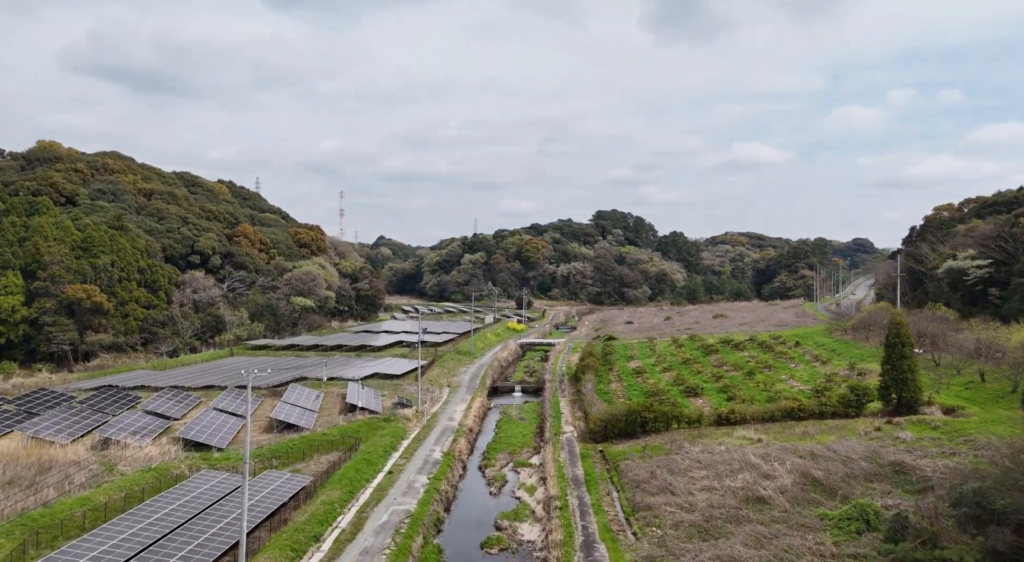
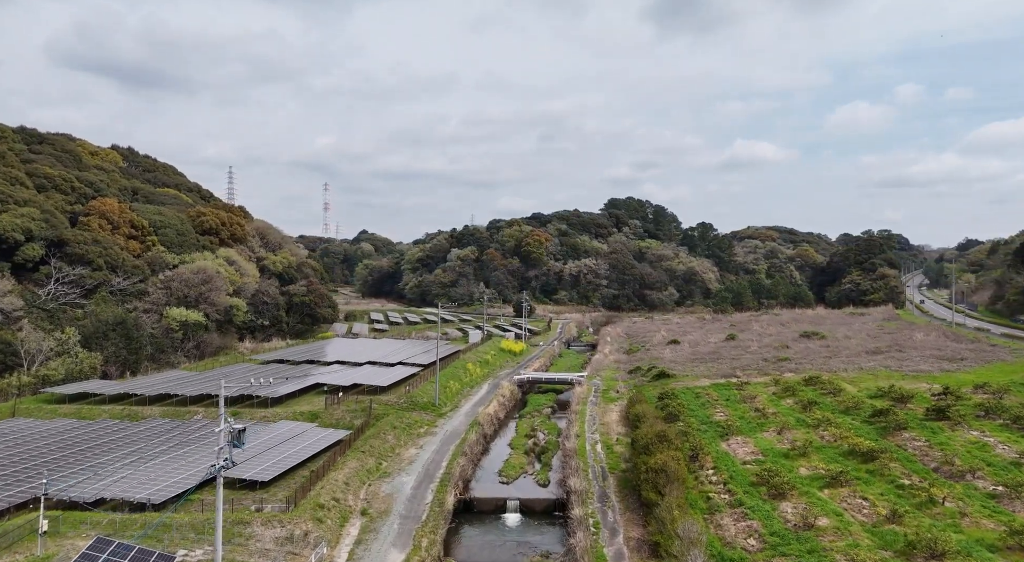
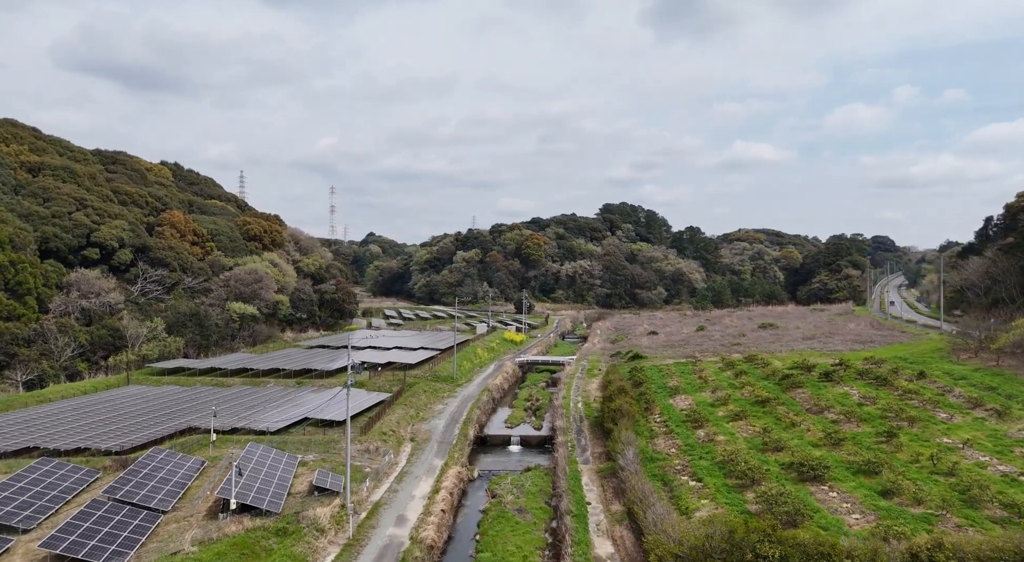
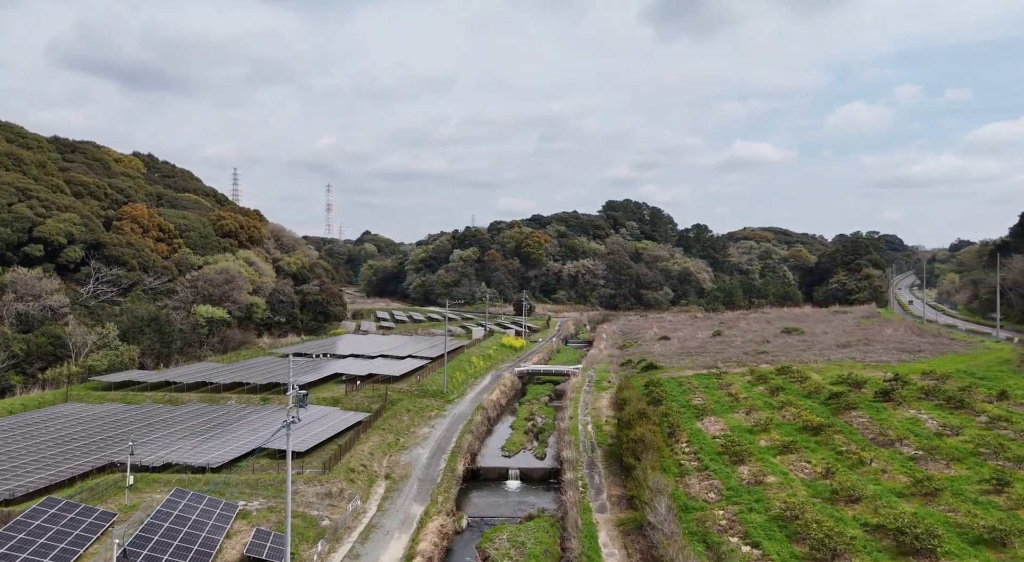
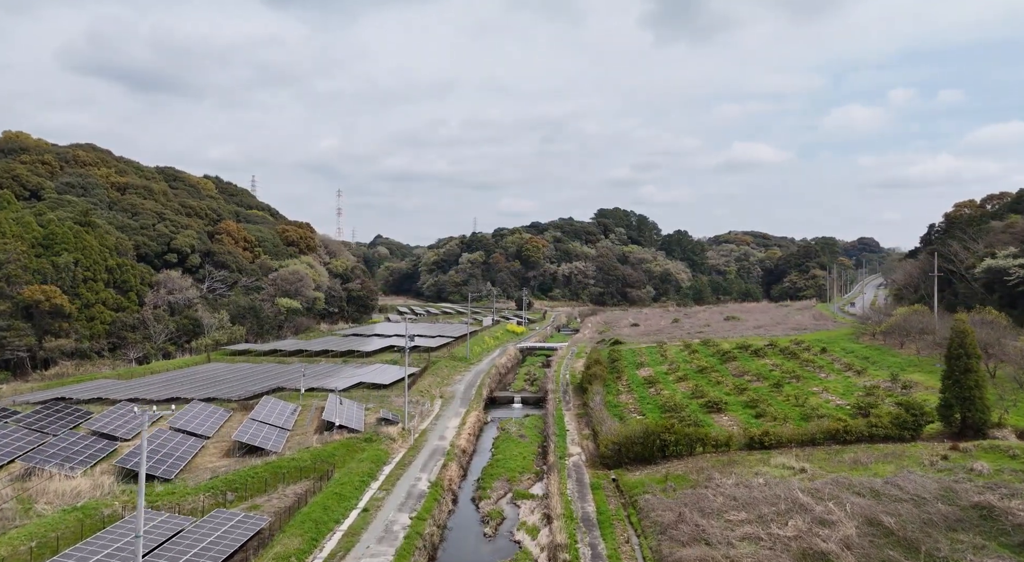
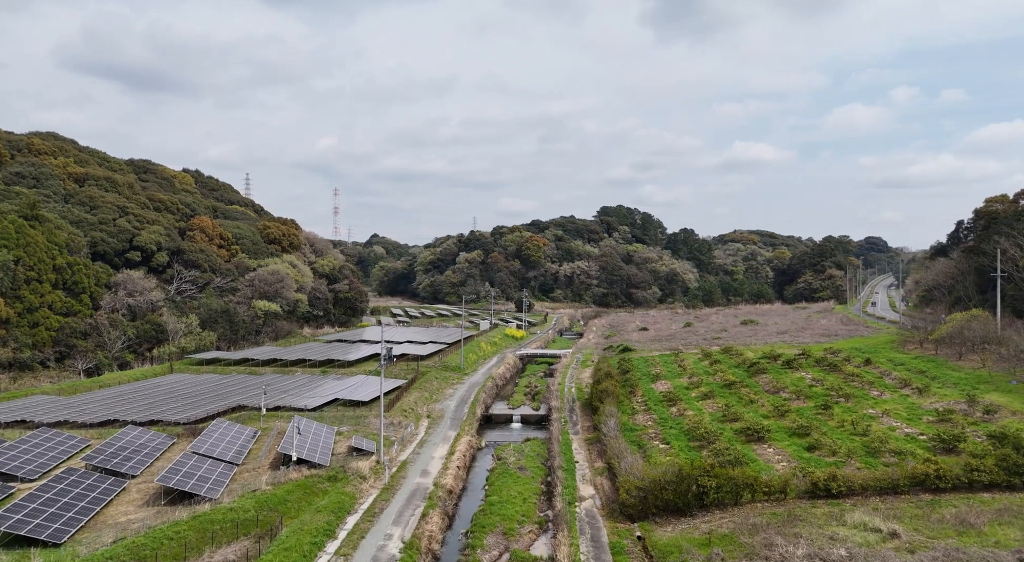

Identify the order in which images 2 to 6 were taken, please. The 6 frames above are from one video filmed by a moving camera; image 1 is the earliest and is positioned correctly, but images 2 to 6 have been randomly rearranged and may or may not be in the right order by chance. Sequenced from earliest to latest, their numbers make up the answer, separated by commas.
5, 6, 3, 4, 2
